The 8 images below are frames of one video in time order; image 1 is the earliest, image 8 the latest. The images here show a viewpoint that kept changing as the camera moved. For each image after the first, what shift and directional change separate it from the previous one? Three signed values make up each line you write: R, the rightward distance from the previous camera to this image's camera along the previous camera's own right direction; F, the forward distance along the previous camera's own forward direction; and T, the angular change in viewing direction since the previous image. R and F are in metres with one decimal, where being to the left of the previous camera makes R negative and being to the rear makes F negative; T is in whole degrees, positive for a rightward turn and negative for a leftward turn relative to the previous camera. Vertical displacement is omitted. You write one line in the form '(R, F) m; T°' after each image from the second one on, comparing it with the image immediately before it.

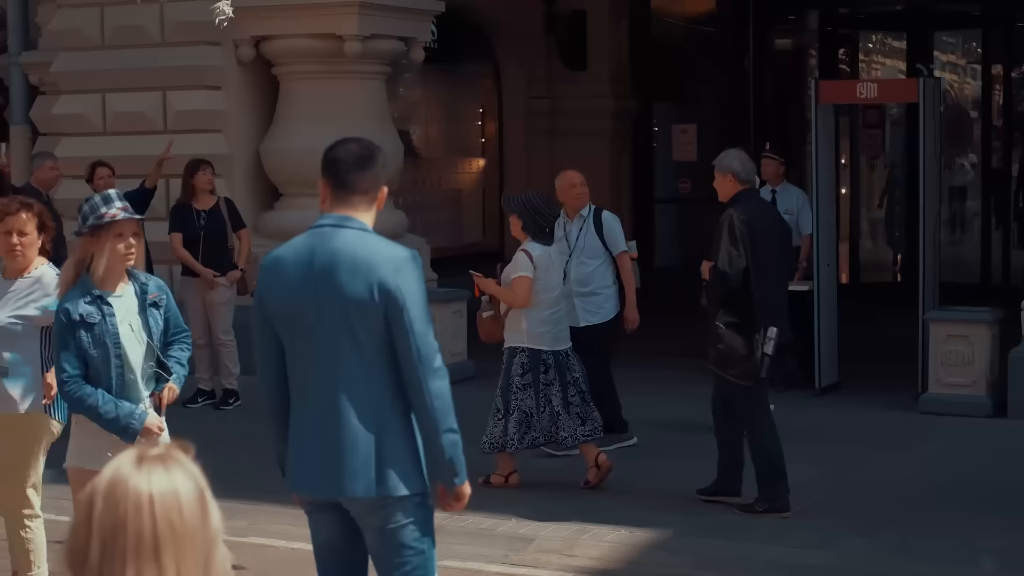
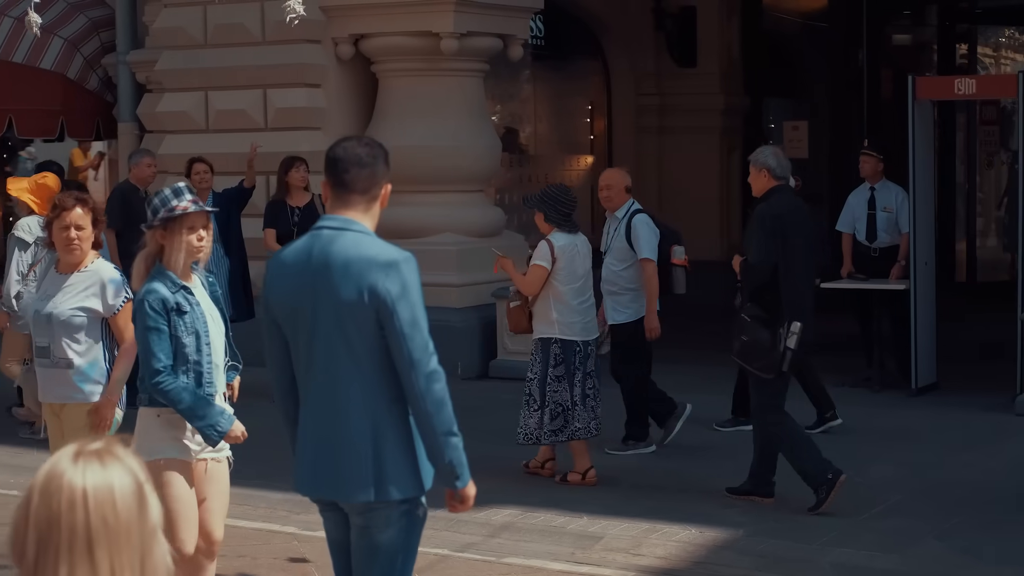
(+0.3, 0.0) m; -4°
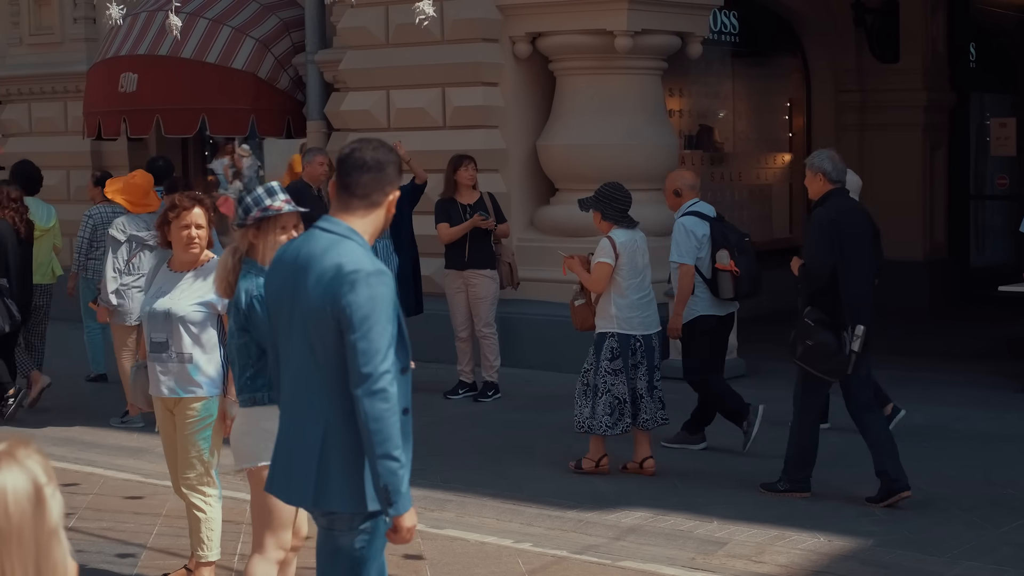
(+0.5, +0.1) m; -8°
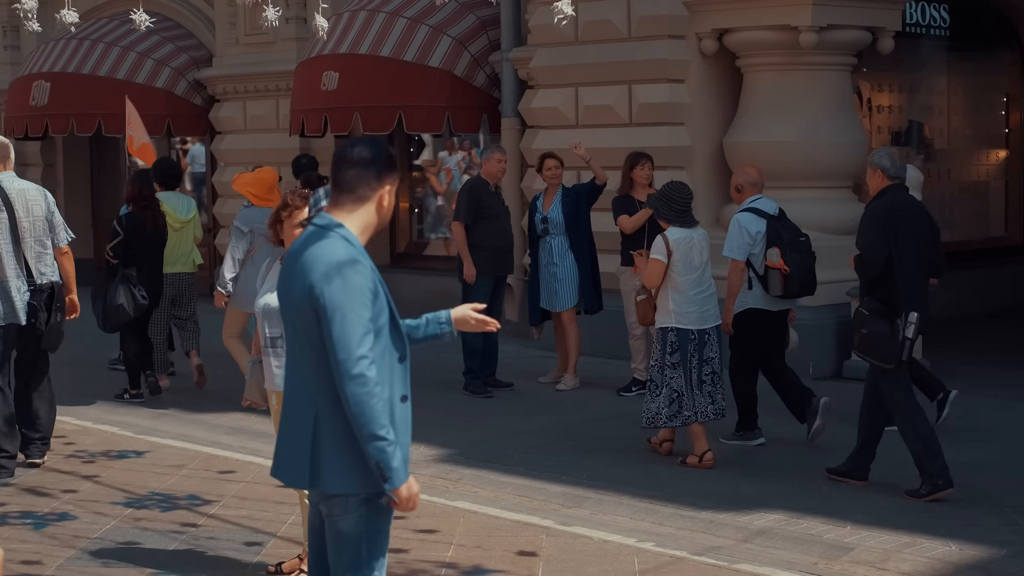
(+0.6, 0.0) m; -9°
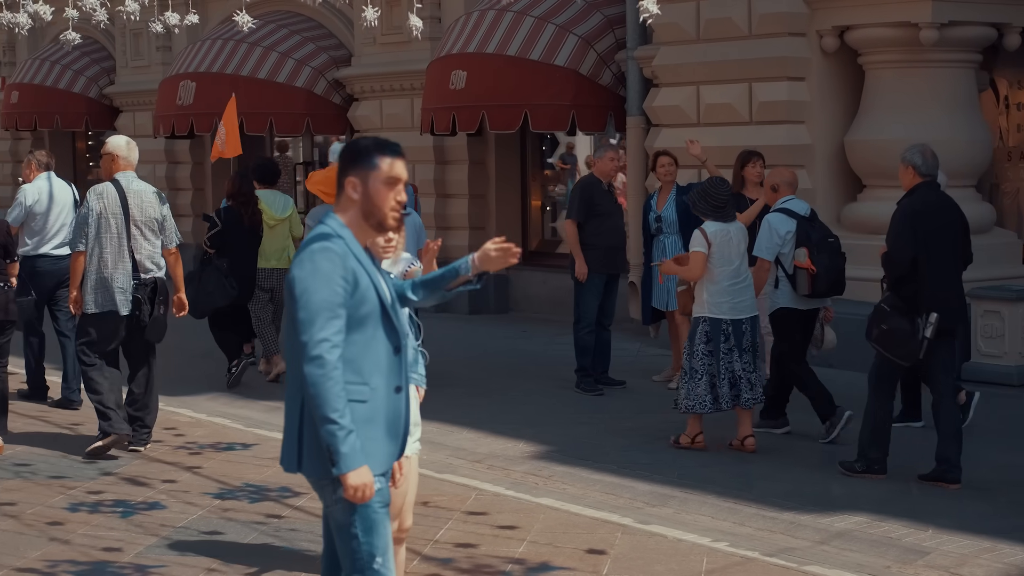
(+0.5, 0.0) m; -6°
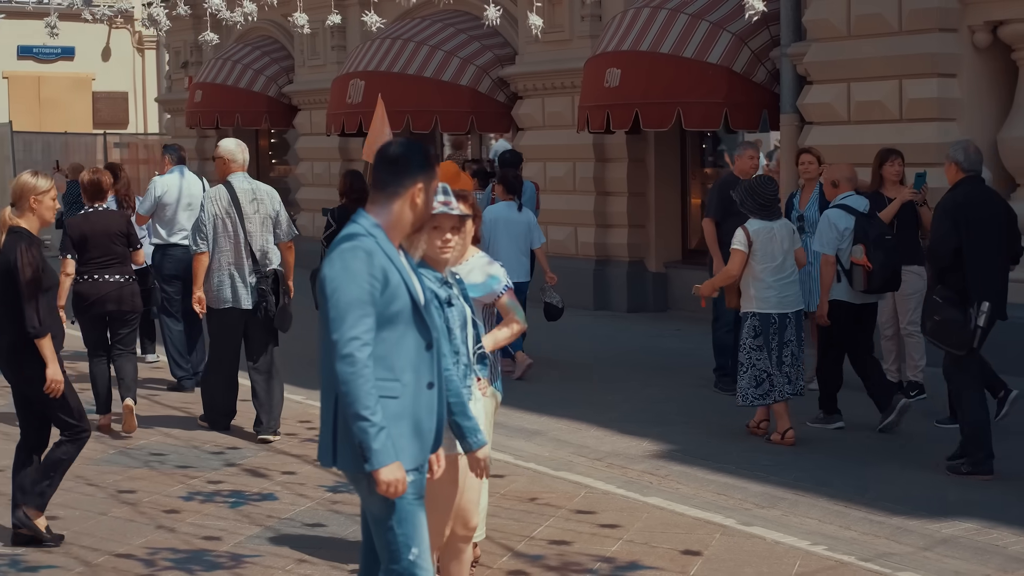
(+0.5, 0.0) m; -7°
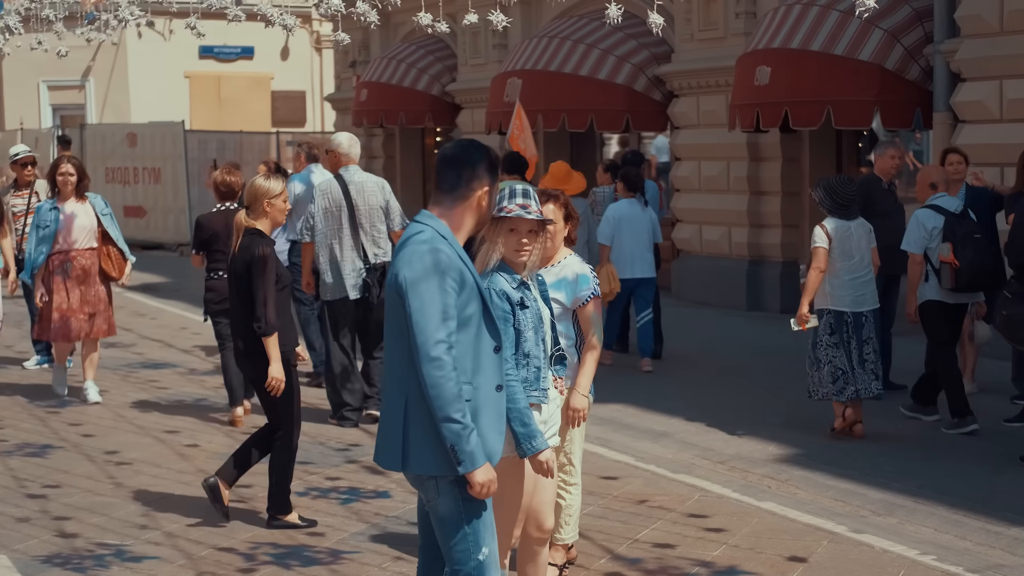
(+0.4, +0.1) m; -6°
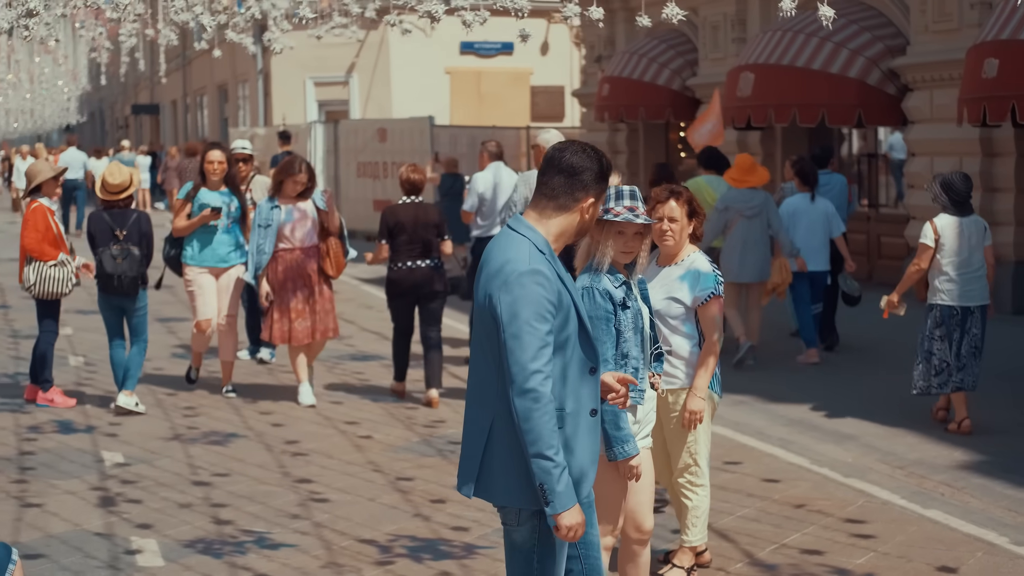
(+0.6, +0.1) m; -9°
